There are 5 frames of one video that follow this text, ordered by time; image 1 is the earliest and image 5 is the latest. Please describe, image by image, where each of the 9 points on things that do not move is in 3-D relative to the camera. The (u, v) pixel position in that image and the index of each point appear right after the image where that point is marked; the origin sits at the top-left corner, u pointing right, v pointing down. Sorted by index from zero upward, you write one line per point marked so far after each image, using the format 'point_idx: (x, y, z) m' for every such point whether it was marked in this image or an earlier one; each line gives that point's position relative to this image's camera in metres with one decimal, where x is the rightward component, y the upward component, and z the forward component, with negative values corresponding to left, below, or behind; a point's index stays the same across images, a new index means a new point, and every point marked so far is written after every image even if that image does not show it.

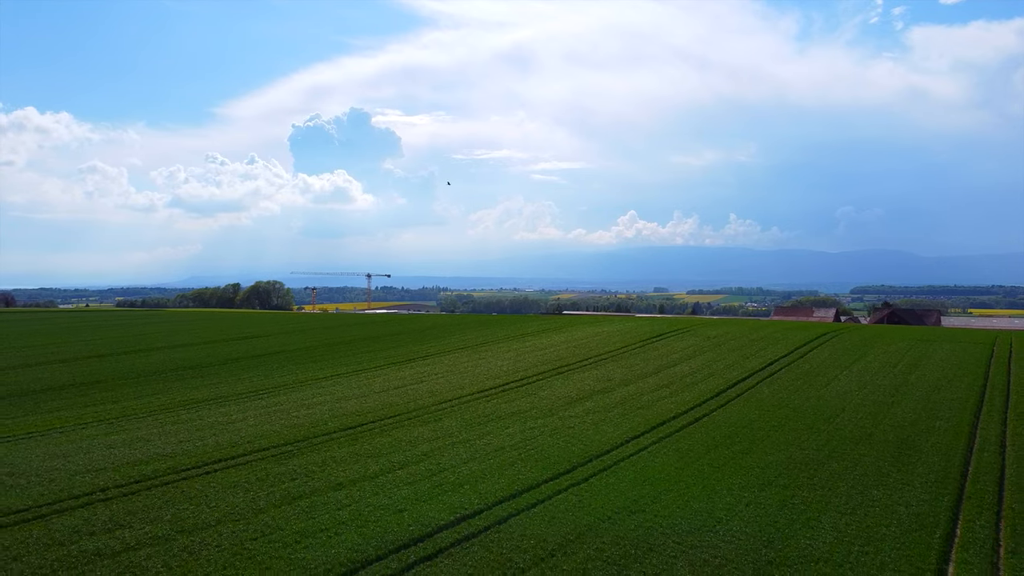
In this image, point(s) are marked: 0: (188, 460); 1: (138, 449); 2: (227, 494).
0: (-7.8, -4.2, +14.7) m
1: (-9.7, -4.2, +15.8) m
2: (-5.8, -4.2, +12.4) m
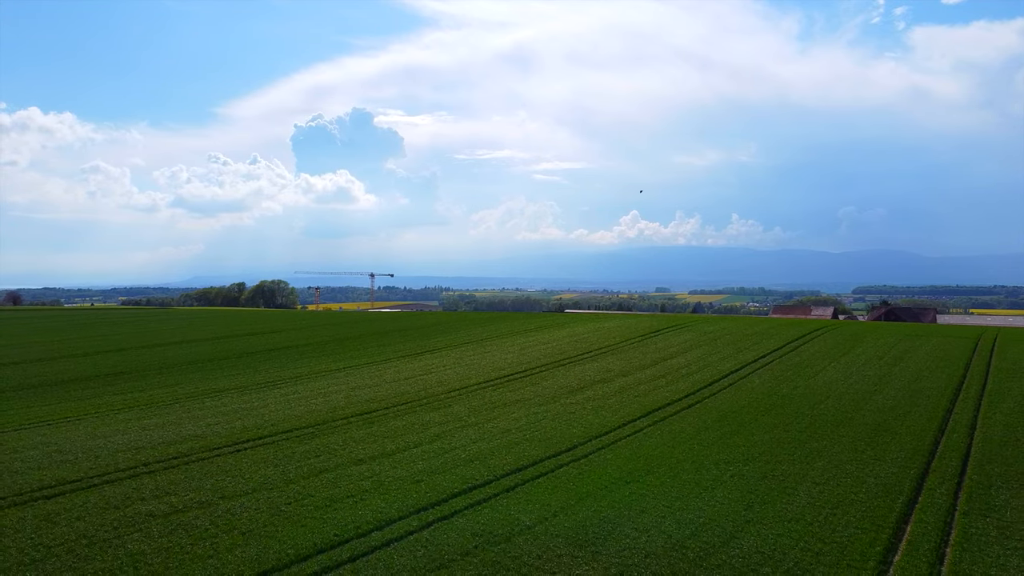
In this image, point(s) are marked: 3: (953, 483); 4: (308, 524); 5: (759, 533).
0: (-7.7, -4.0, +15.9) m
1: (-9.6, -4.0, +17.0) m
2: (-5.7, -4.0, +13.7) m
3: (+9.0, -4.0, +12.3) m
4: (-3.6, -4.1, +10.6) m
5: (+4.1, -4.1, +10.1) m
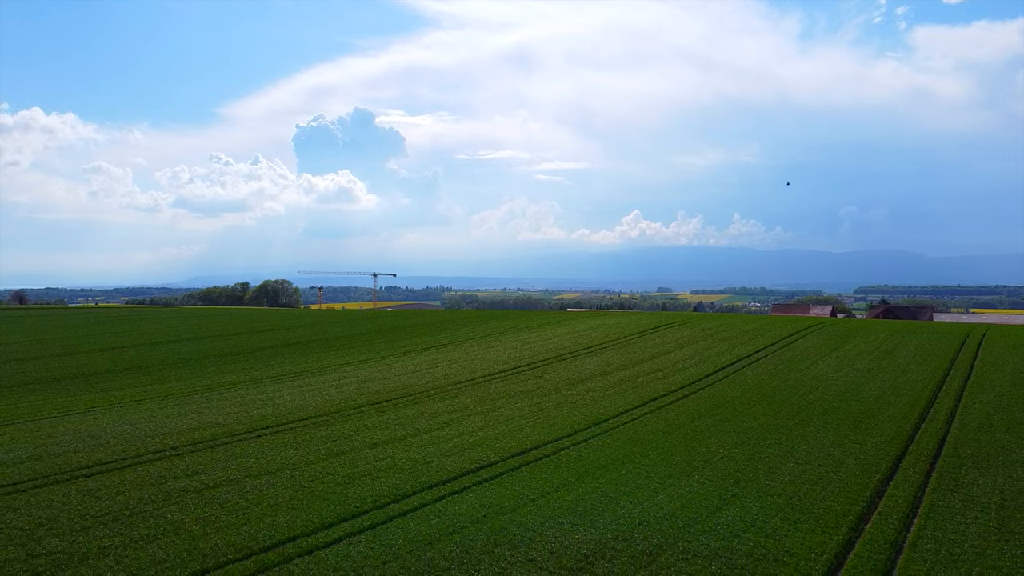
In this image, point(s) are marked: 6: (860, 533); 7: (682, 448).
0: (-7.5, -3.8, +16.9) m
1: (-9.5, -3.9, +18.0) m
2: (-5.6, -3.9, +14.6) m
3: (+9.1, -3.8, +13.2) m
4: (-3.5, -4.0, +11.6) m
5: (+4.2, -3.9, +11.0) m
6: (+5.8, -4.1, +10.0) m
7: (+4.0, -3.8, +14.3) m
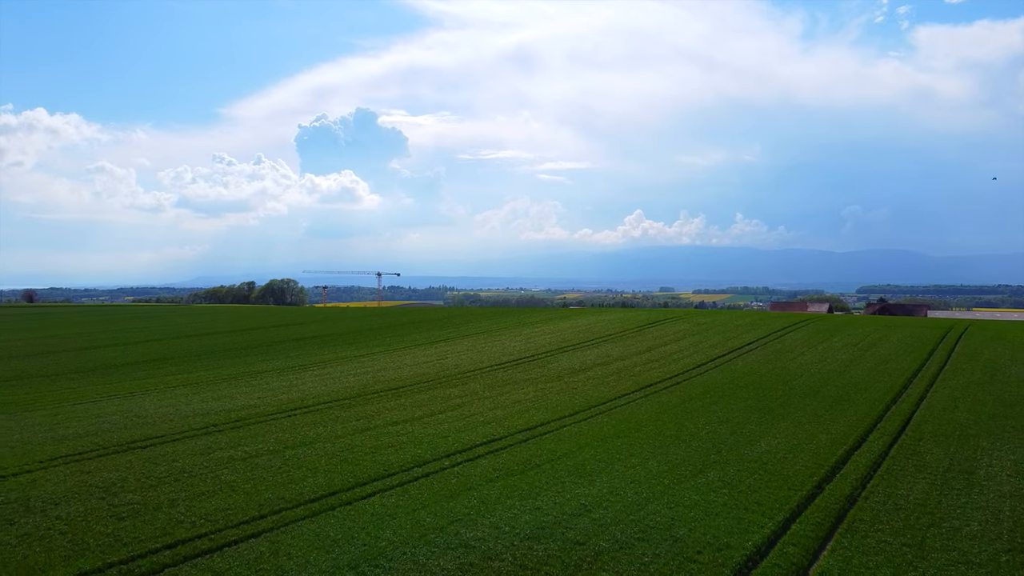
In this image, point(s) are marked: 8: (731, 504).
0: (-7.3, -3.7, +18.6) m
1: (-9.3, -3.7, +19.7) m
2: (-5.4, -3.7, +16.3) m
3: (+9.3, -3.6, +14.8) m
4: (-3.3, -3.8, +13.2) m
5: (+4.4, -3.8, +12.6) m
6: (+5.9, -3.9, +11.6) m
7: (+4.2, -3.6, +15.9) m
8: (+3.9, -3.8, +10.8) m
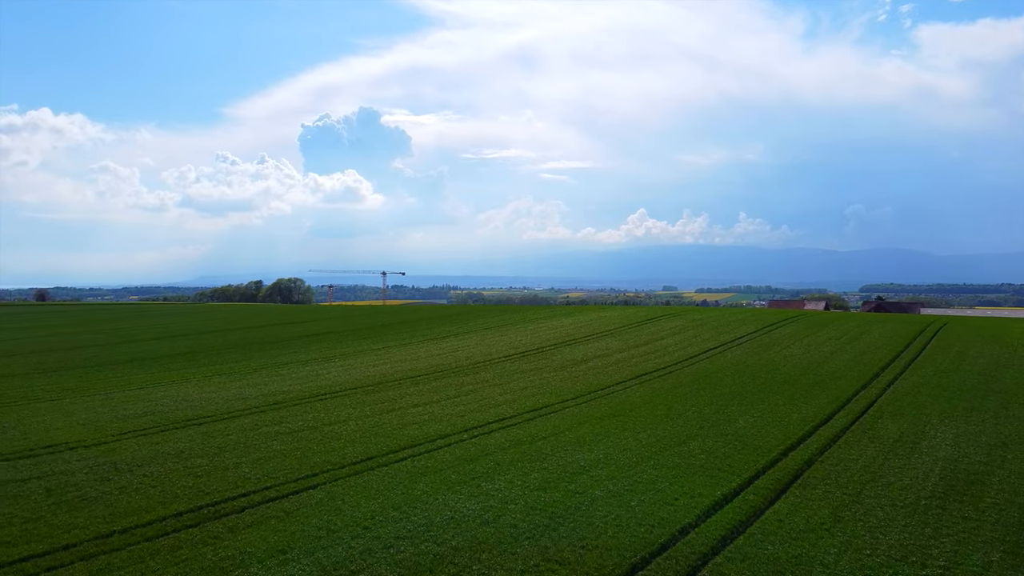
0: (-7.1, -3.6, +20.7) m
1: (-9.0, -3.6, +21.8) m
2: (-5.2, -3.6, +18.3) m
3: (+9.5, -3.5, +16.8) m
4: (-3.0, -3.7, +15.3) m
5: (+4.6, -3.7, +14.6) m
6: (+6.2, -3.8, +13.6) m
7: (+4.5, -3.5, +17.9) m
8: (+4.1, -3.8, +12.8) m
